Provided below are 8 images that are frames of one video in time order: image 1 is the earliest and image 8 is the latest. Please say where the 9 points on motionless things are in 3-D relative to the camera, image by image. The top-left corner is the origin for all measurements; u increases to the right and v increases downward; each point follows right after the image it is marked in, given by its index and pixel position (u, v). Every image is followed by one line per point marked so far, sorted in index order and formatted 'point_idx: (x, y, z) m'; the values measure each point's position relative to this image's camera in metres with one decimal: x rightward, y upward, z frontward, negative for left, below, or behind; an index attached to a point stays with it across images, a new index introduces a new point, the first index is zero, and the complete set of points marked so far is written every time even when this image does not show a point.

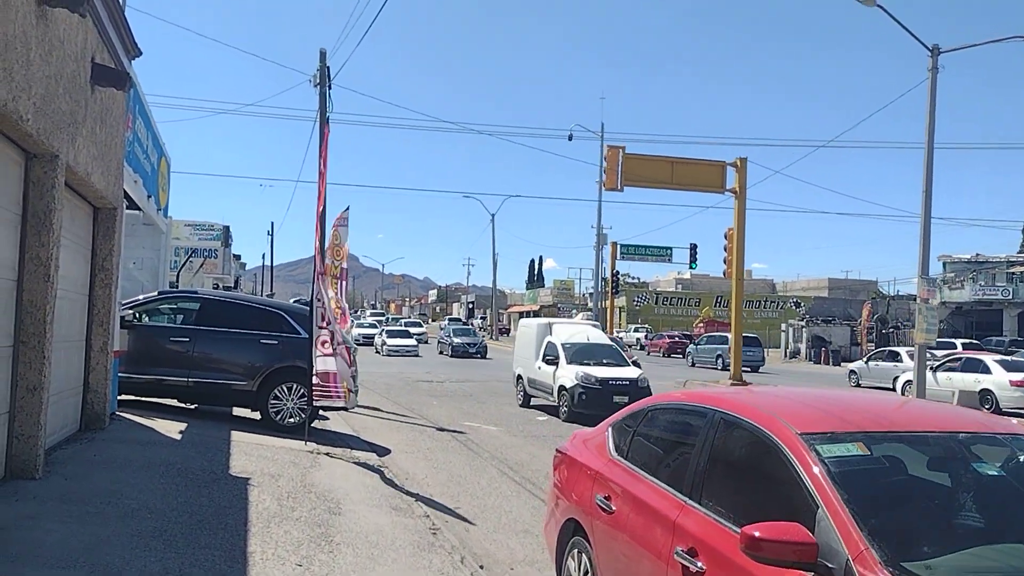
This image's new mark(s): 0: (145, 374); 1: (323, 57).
0: (-5.0, -1.2, +12.0) m
1: (-3.9, +4.7, +18.1) m
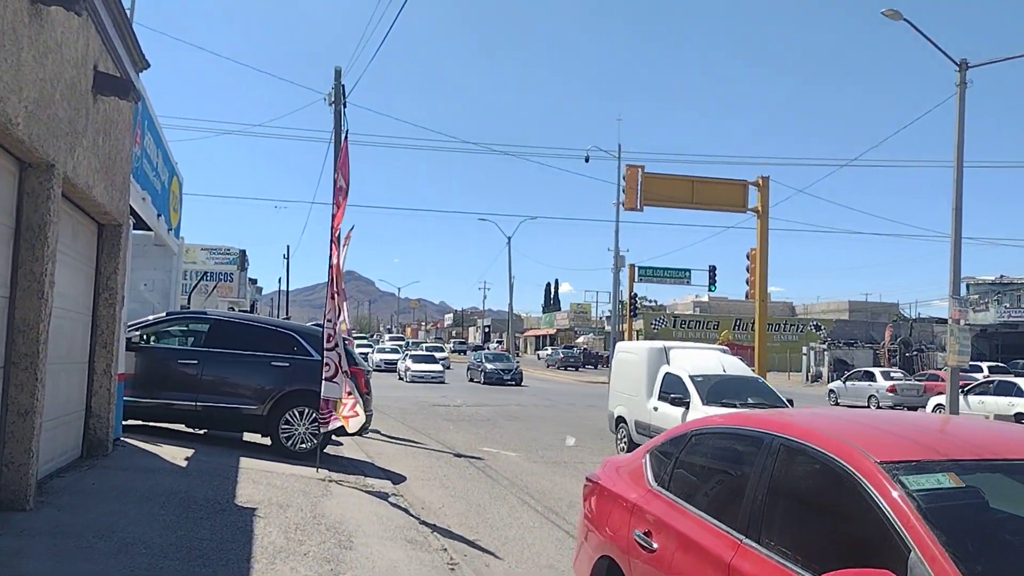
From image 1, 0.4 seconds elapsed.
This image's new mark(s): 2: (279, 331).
0: (-4.7, -1.5, +11.6) m
1: (-3.5, +4.3, +17.8) m
2: (-3.2, -0.6, +12.1) m
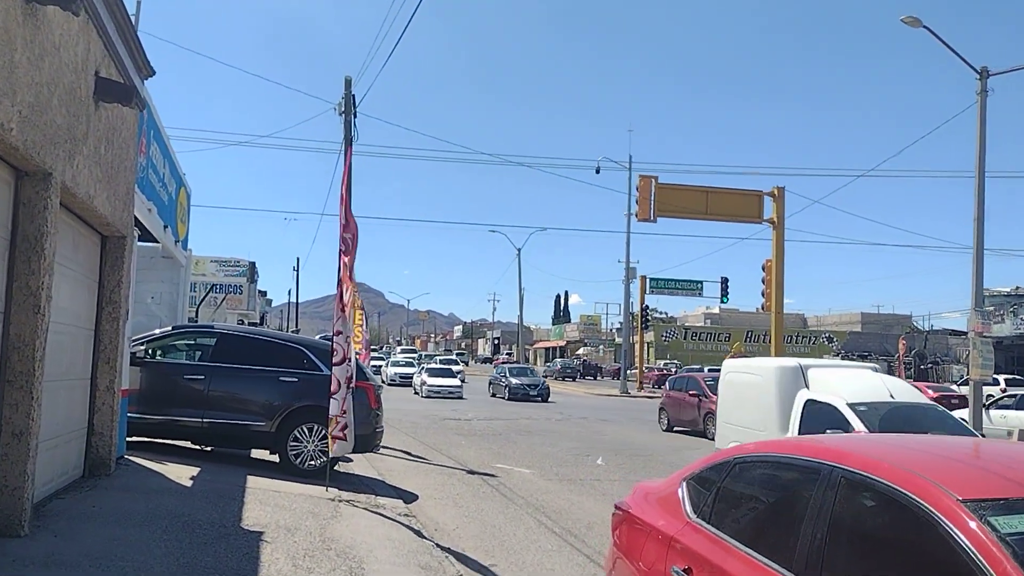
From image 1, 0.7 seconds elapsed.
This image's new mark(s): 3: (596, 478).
0: (-4.5, -1.6, +11.3) m
1: (-3.3, +4.0, +17.6) m
2: (-3.0, -0.8, +11.8) m
3: (+1.3, -3.0, +14.0) m
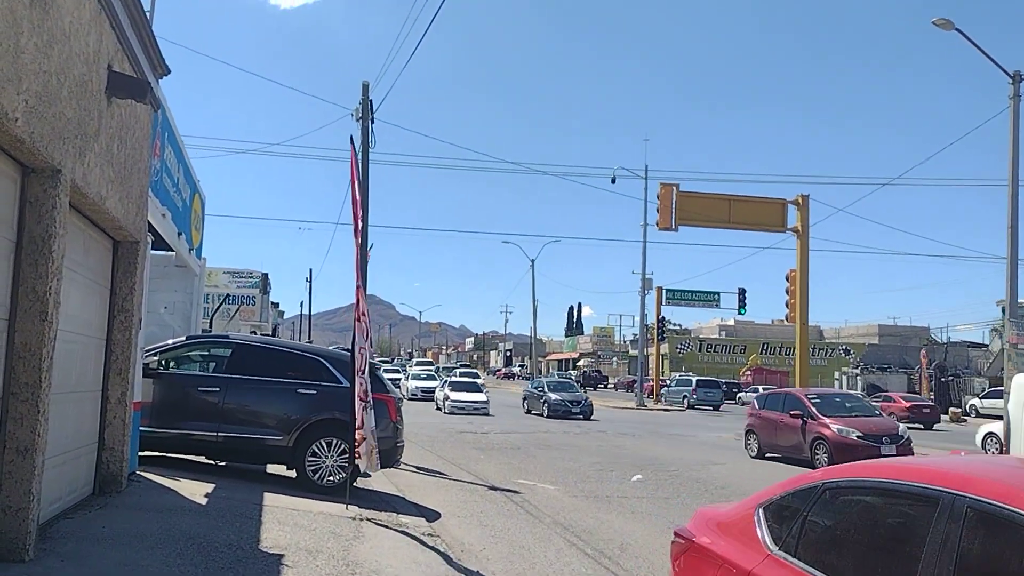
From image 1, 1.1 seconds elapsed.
0: (-4.2, -1.7, +10.9) m
1: (-2.9, +3.9, +17.2) m
2: (-2.7, -0.9, +11.3) m
3: (+1.7, -3.2, +13.4) m
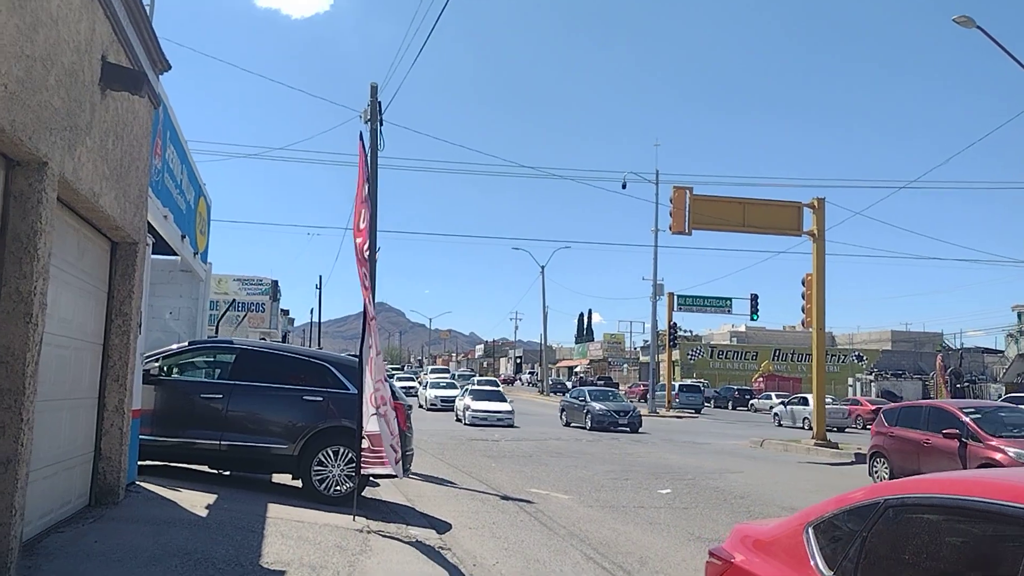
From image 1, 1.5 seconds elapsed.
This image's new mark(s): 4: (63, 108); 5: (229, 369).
0: (-4.0, -1.8, +10.5) m
1: (-2.6, +3.8, +16.9) m
2: (-2.5, -0.9, +11.0) m
3: (+1.9, -3.2, +13.0) m
4: (-2.9, +1.2, +5.6) m
5: (-3.5, -1.0, +10.9) m
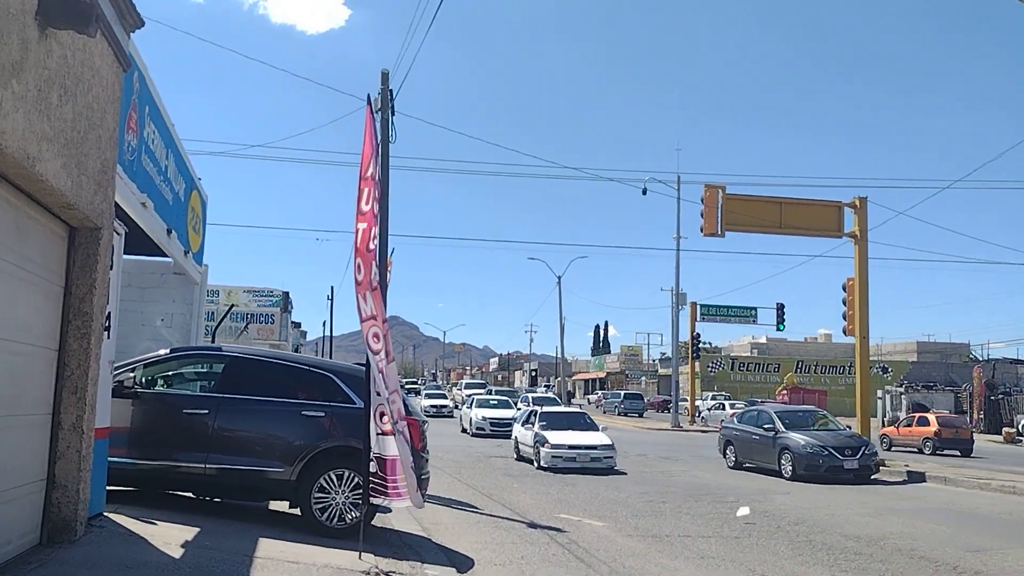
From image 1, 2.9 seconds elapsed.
0: (-3.7, -1.8, +9.1) m
1: (-2.2, +3.7, +15.5) m
2: (-2.2, -0.9, +9.5) m
3: (+2.3, -3.2, +11.5) m
4: (-2.6, +1.2, +4.3) m
5: (-3.2, -1.0, +9.4) m
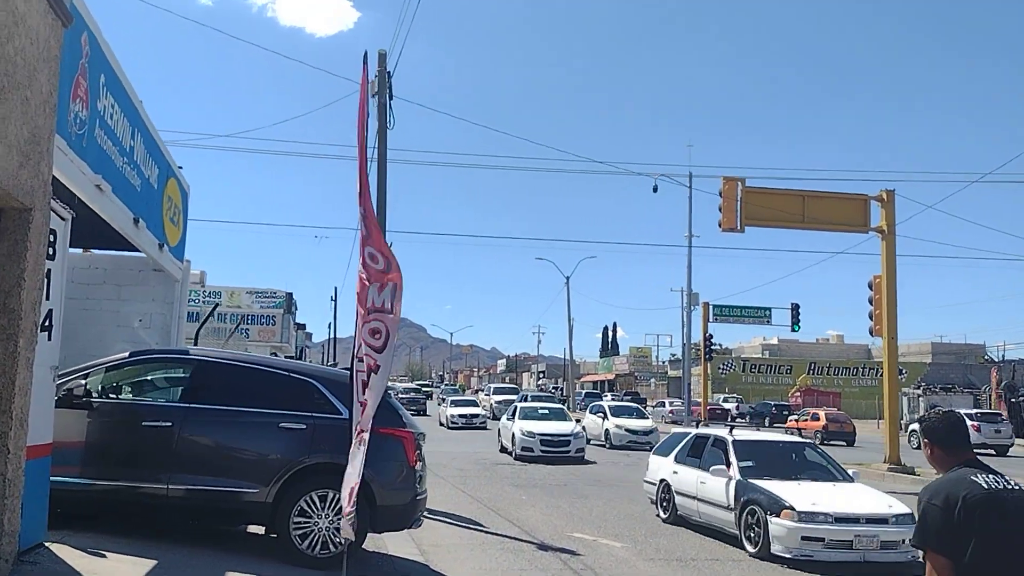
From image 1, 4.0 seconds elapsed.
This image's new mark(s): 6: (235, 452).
0: (-3.6, -1.7, +8.0) m
1: (-2.1, +3.7, +14.4) m
2: (-2.1, -0.9, +8.4) m
3: (+2.4, -3.1, +10.3) m
4: (-2.6, +1.3, +3.1) m
5: (-3.1, -0.9, +8.3) m
6: (-2.5, -1.5, +8.0) m
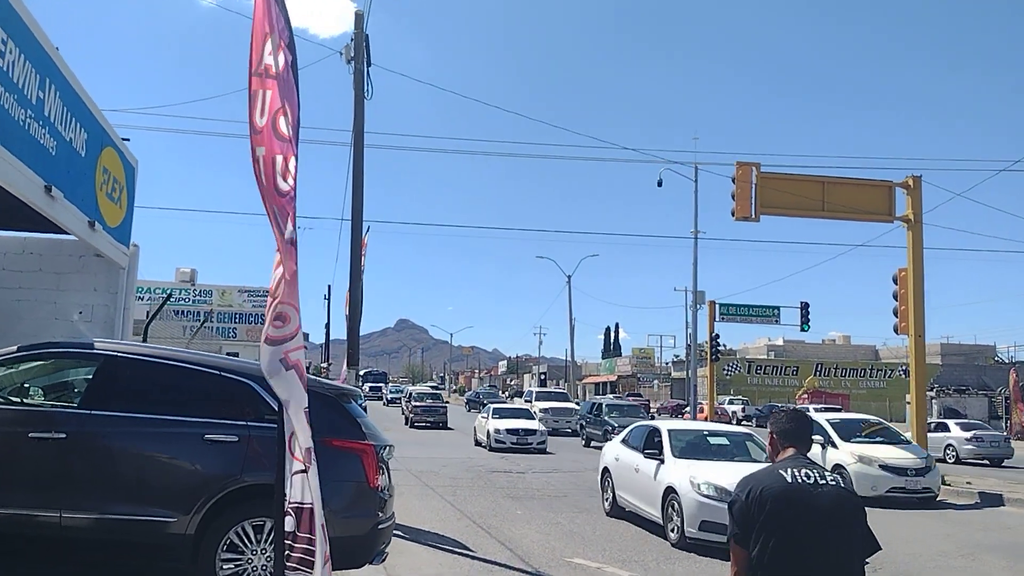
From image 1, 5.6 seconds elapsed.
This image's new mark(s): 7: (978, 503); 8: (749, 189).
0: (-3.7, -1.6, +6.4) m
1: (-2.2, +3.9, +12.9) m
2: (-2.2, -0.7, +6.8) m
3: (+2.2, -3.0, +8.7) m
4: (-2.7, +1.5, +1.6) m
5: (-3.2, -0.8, +6.8) m
6: (-2.6, -1.3, +6.4) m
7: (+8.7, -4.0, +16.5) m
8: (+5.1, +2.1, +19.0) m
